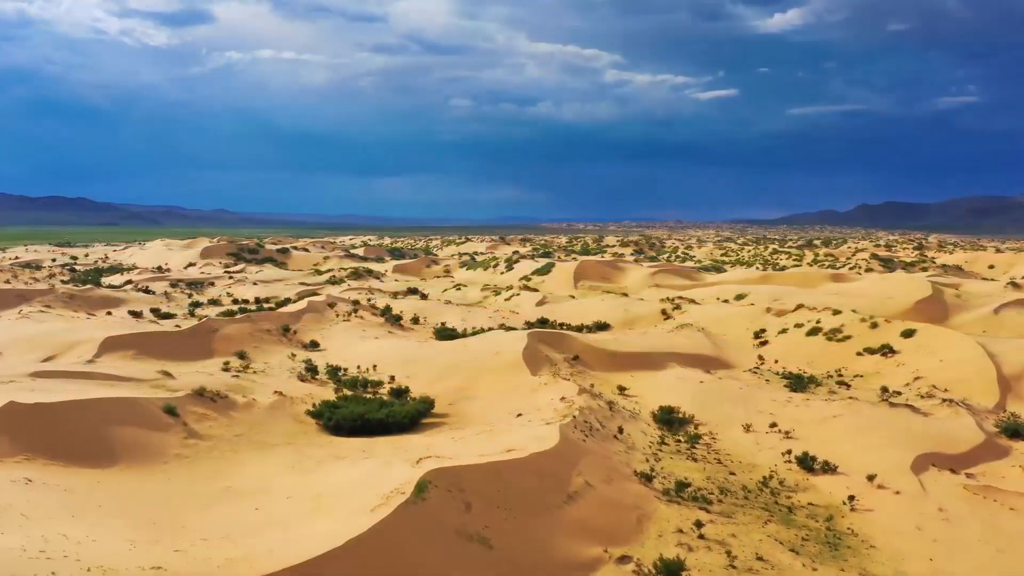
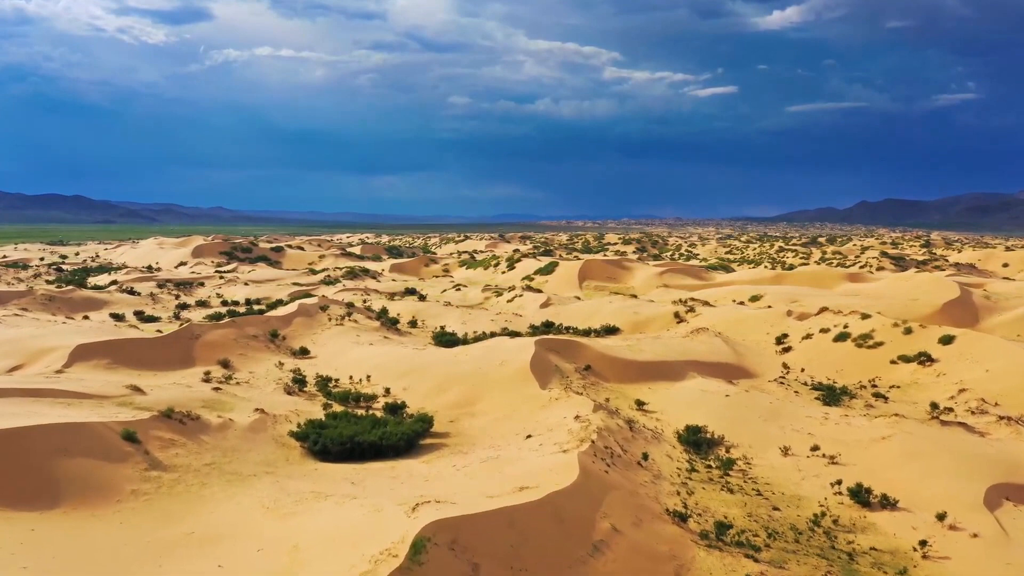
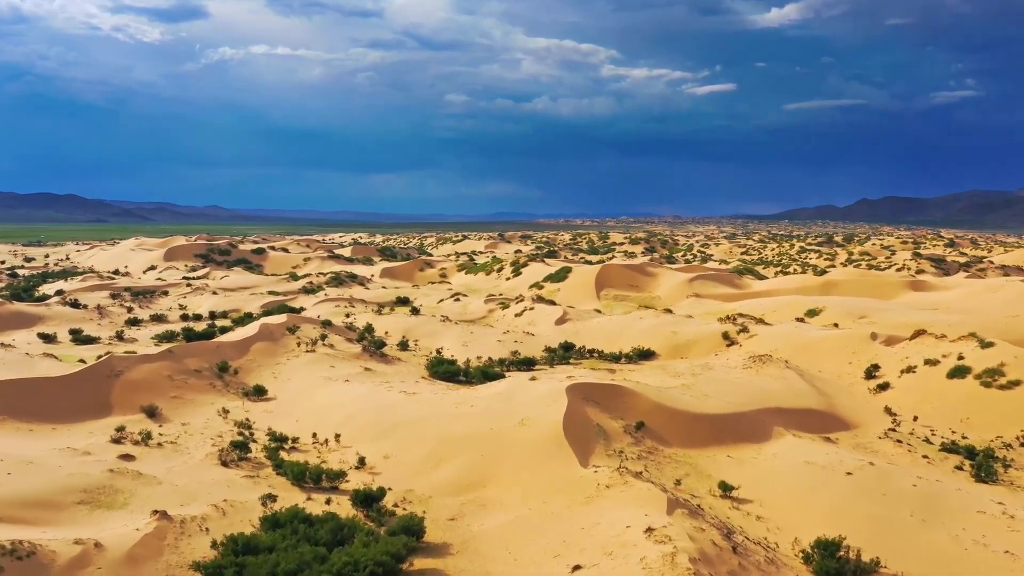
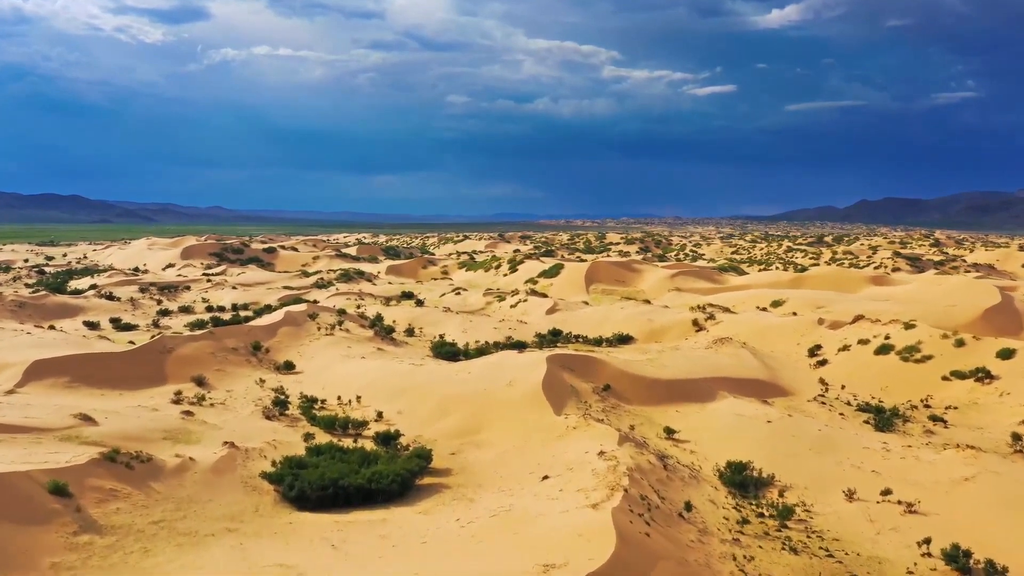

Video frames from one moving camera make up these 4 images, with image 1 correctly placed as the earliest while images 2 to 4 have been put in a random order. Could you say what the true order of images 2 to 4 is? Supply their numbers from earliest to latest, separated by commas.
2, 4, 3
